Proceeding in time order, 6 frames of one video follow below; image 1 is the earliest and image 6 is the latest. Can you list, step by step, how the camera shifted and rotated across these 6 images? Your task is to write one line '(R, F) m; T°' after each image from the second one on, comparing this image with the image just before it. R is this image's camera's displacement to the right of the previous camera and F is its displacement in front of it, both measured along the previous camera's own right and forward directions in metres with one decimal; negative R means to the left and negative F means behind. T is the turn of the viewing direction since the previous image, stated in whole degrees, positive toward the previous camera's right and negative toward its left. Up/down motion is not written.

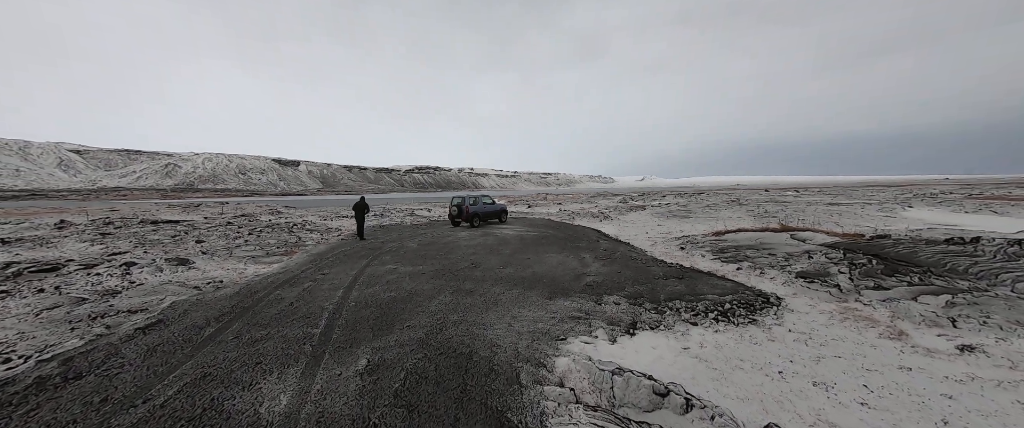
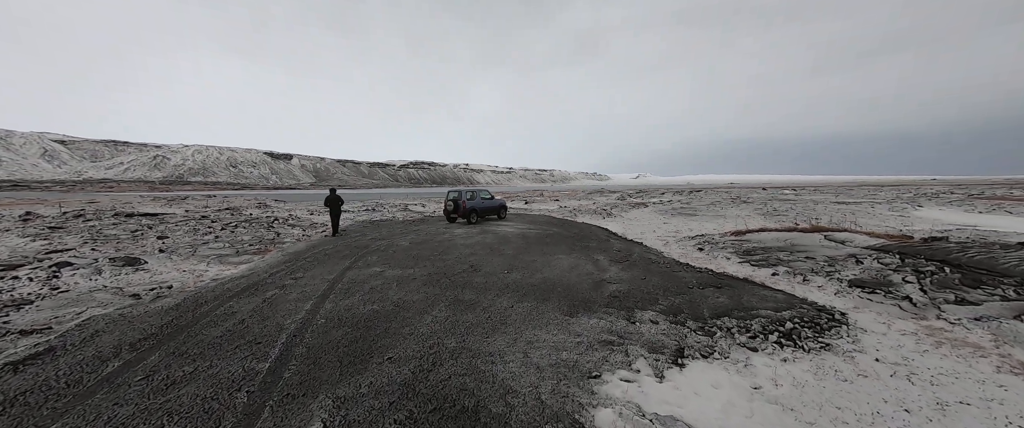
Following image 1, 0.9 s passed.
(-0.3, +1.1) m; +1°
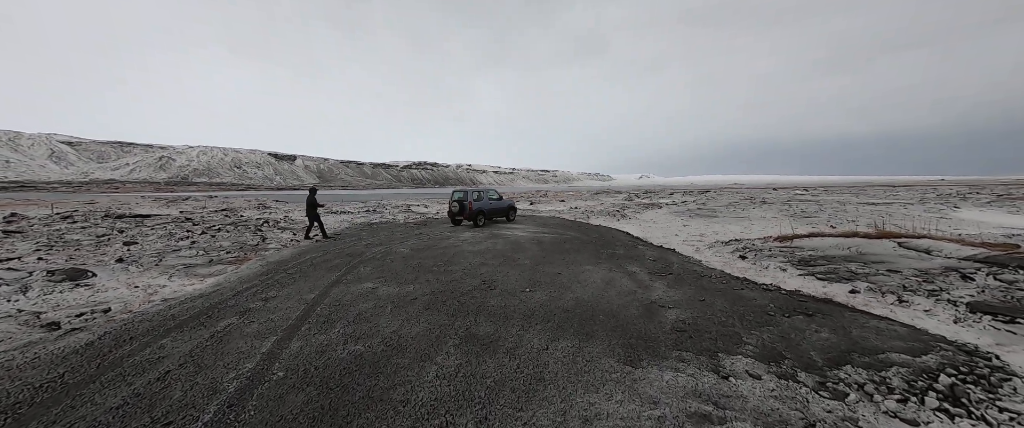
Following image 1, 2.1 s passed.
(-0.4, +1.3) m; -1°
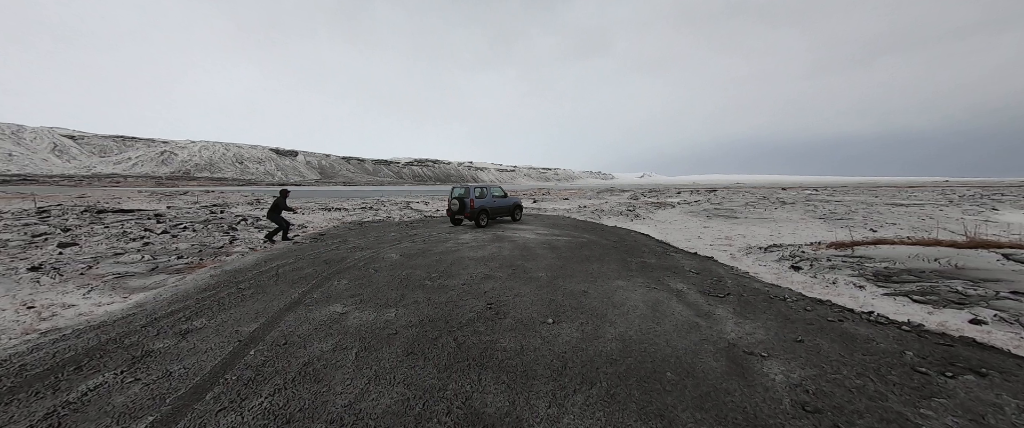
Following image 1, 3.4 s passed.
(-0.2, +1.5) m; 0°
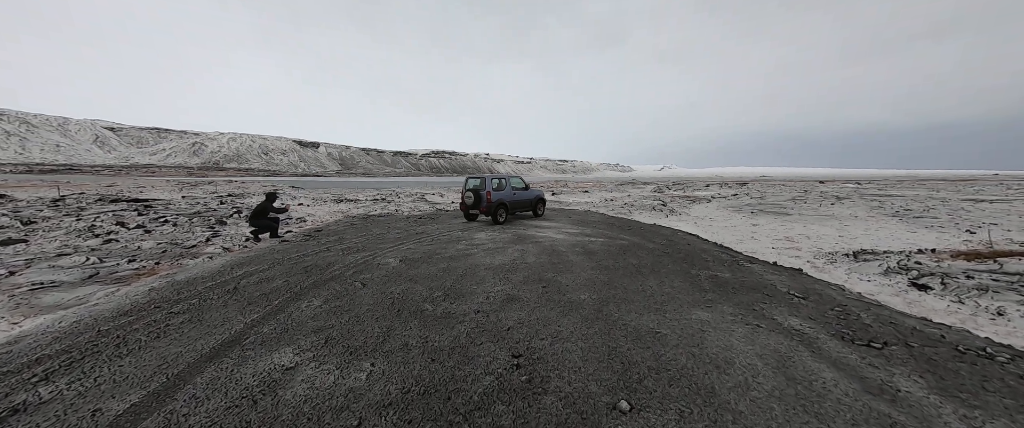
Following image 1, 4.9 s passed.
(-0.3, +1.7) m; -3°
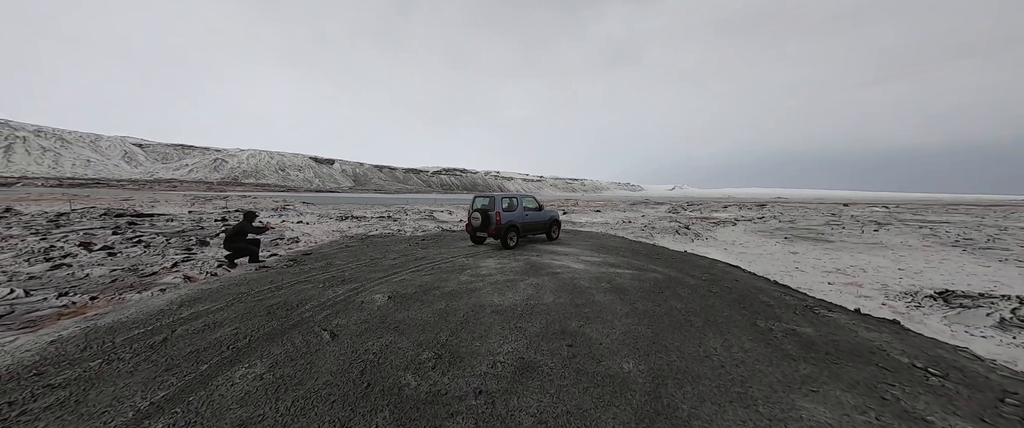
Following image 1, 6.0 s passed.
(-0.1, +1.1) m; -2°
